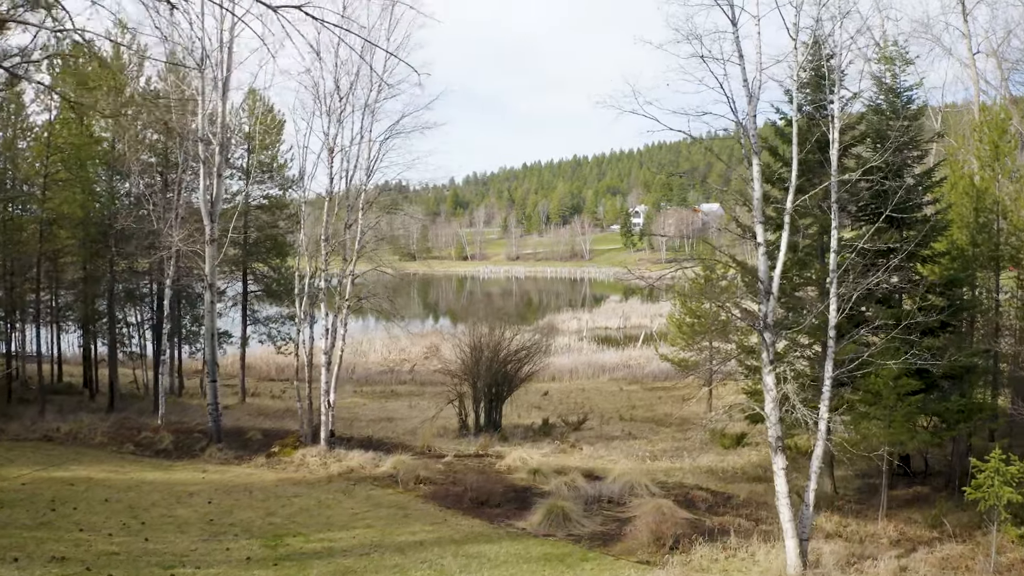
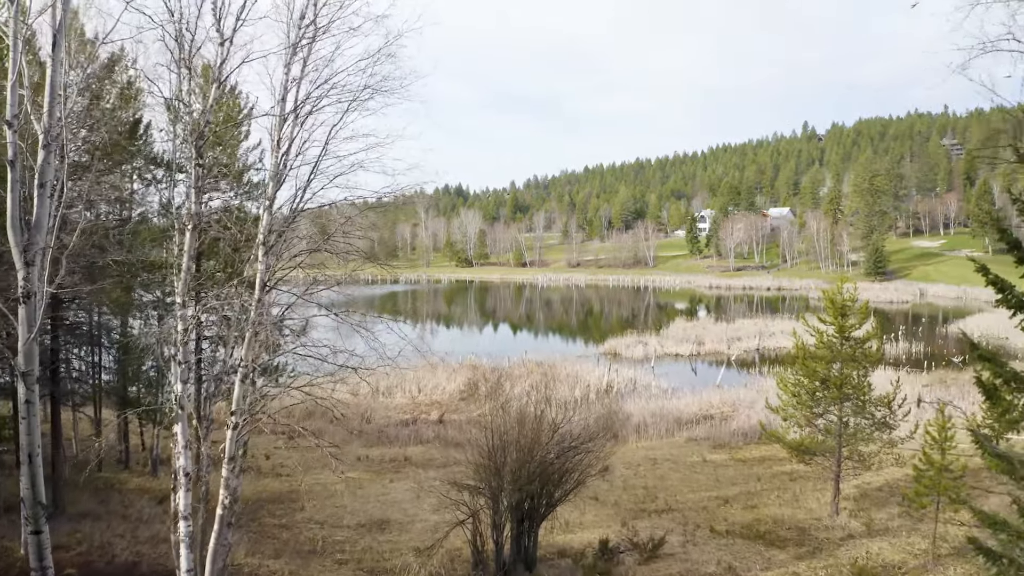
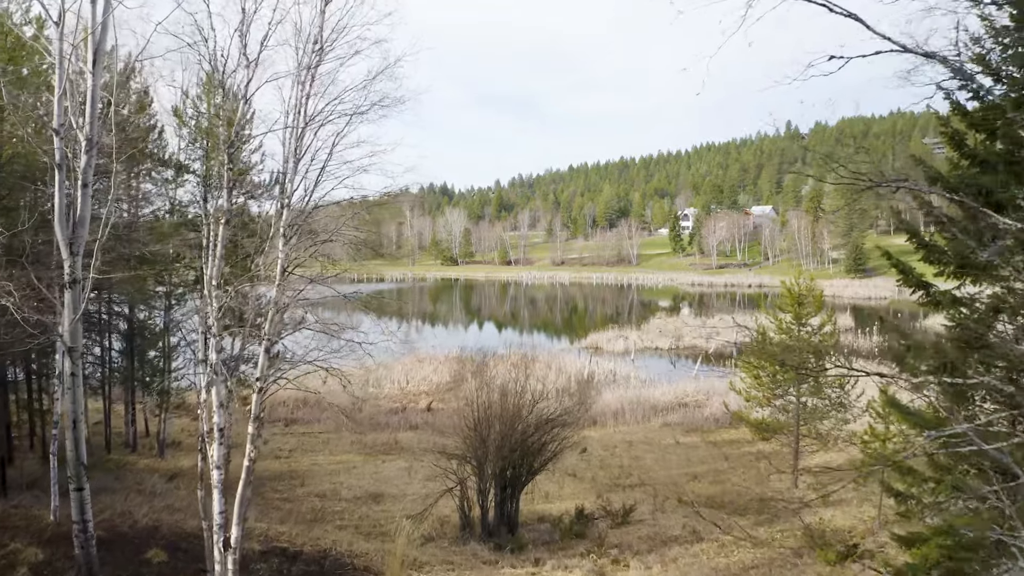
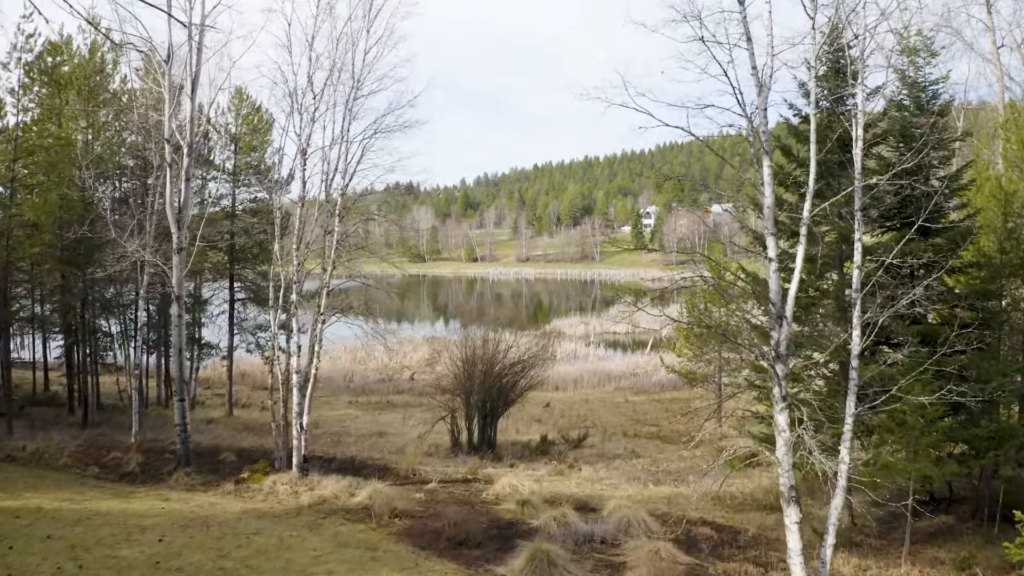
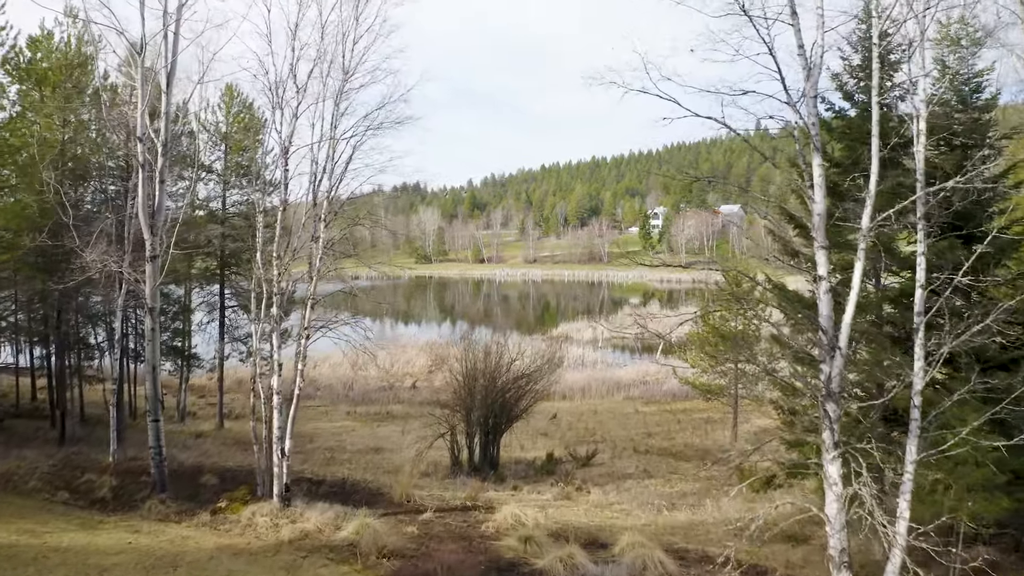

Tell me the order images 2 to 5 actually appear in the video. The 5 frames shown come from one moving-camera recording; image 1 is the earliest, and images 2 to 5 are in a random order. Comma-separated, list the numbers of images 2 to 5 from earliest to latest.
4, 5, 3, 2
